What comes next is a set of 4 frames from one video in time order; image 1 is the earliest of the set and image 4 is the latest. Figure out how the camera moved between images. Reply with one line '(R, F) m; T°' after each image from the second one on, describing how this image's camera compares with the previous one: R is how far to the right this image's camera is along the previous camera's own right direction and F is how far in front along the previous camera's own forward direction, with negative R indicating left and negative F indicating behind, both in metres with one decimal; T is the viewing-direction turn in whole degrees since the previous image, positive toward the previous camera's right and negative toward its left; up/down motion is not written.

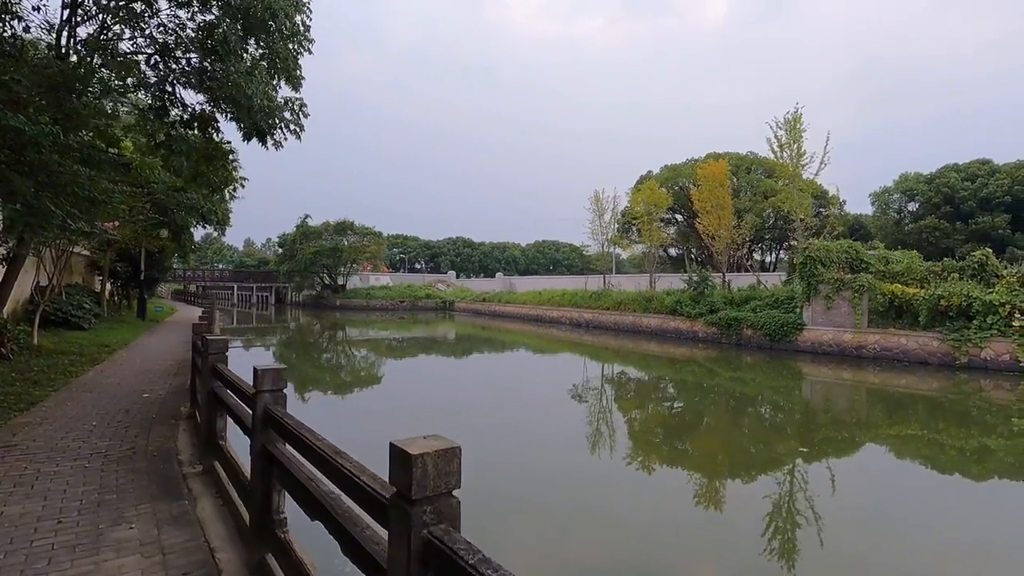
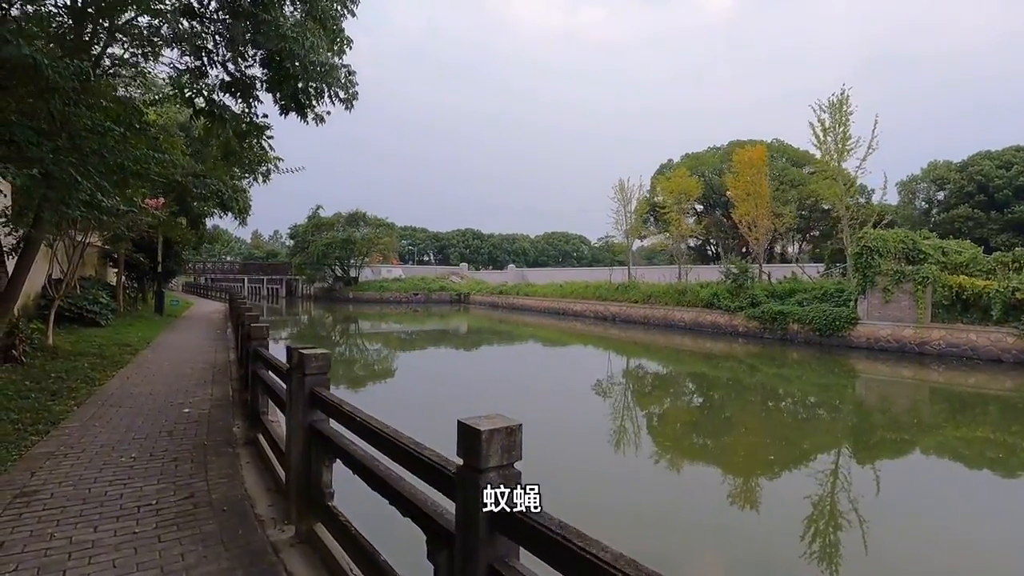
(-0.6, +0.7) m; 0°
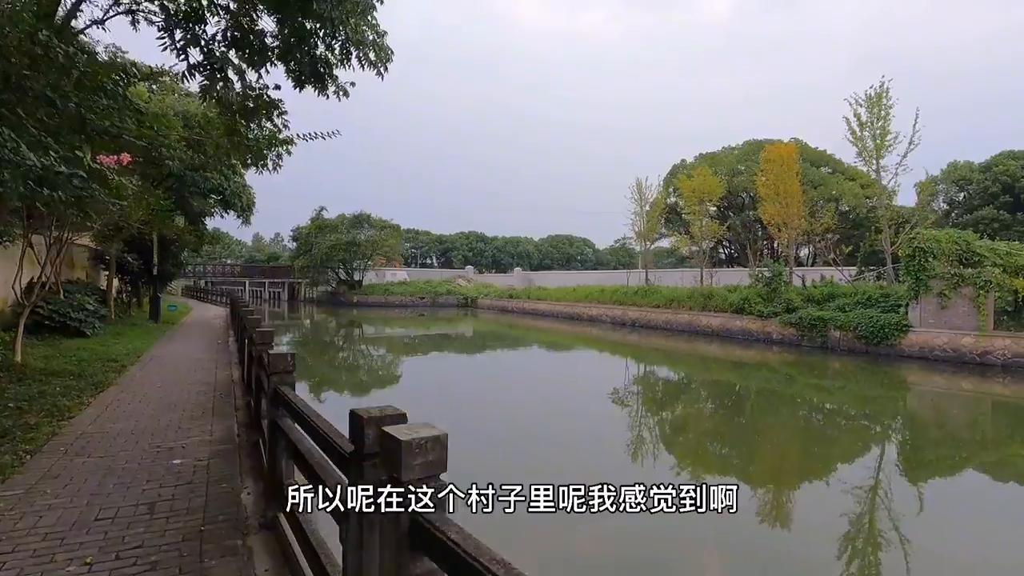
(-0.5, +0.9) m; 0°
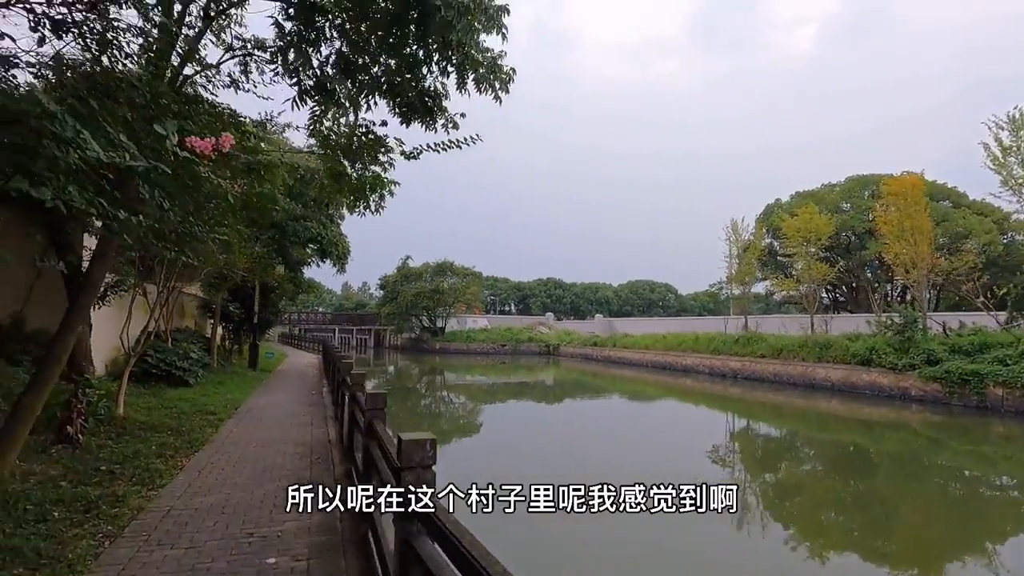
(-0.4, +0.6) m; -8°
